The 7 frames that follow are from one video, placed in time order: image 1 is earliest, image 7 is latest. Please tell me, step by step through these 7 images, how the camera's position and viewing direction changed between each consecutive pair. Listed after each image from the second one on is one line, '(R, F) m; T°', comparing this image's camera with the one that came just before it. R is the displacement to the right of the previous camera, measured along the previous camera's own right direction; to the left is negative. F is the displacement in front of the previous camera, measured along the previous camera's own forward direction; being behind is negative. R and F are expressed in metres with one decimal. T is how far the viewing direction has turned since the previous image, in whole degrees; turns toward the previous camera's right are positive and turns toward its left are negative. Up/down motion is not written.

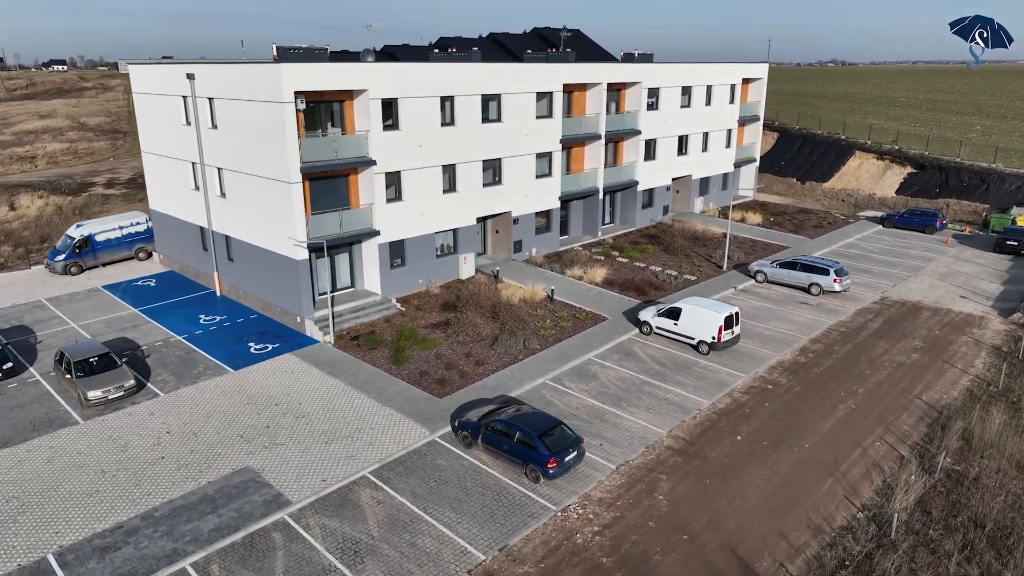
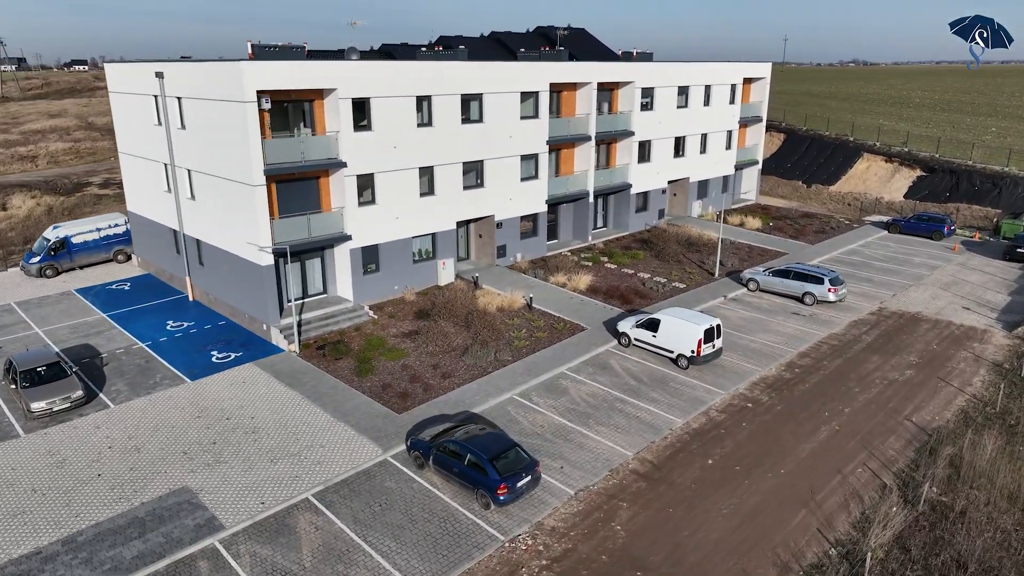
(+1.3, +1.0) m; -1°
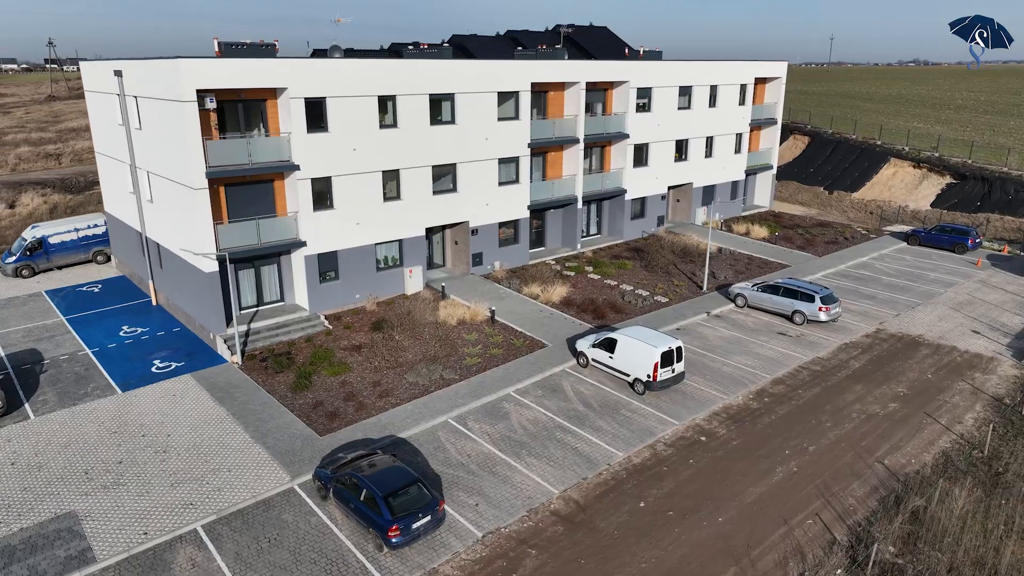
(+2.6, +1.5) m; -4°
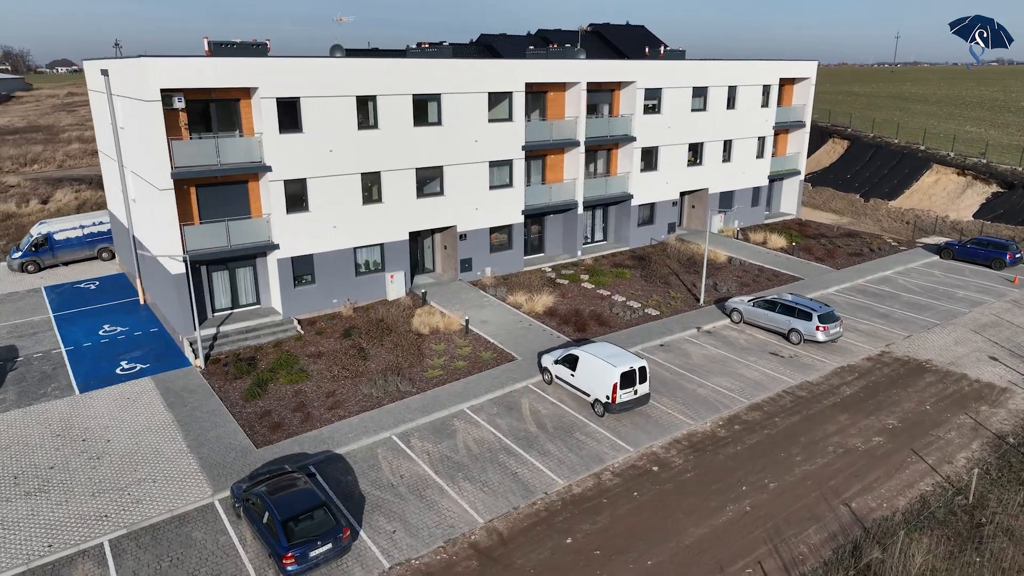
(+2.5, +1.1) m; -4°
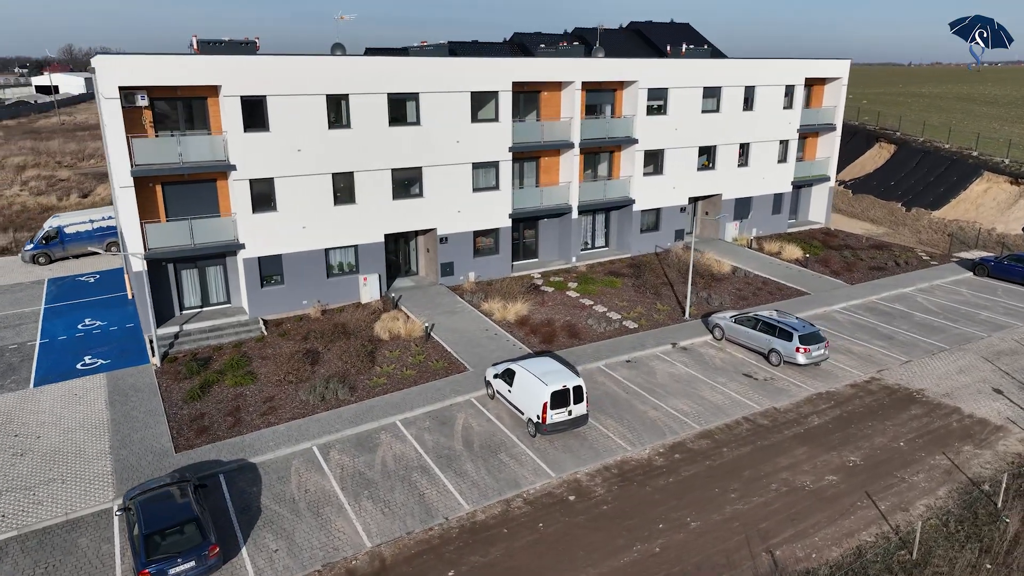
(+3.1, +1.1) m; -5°
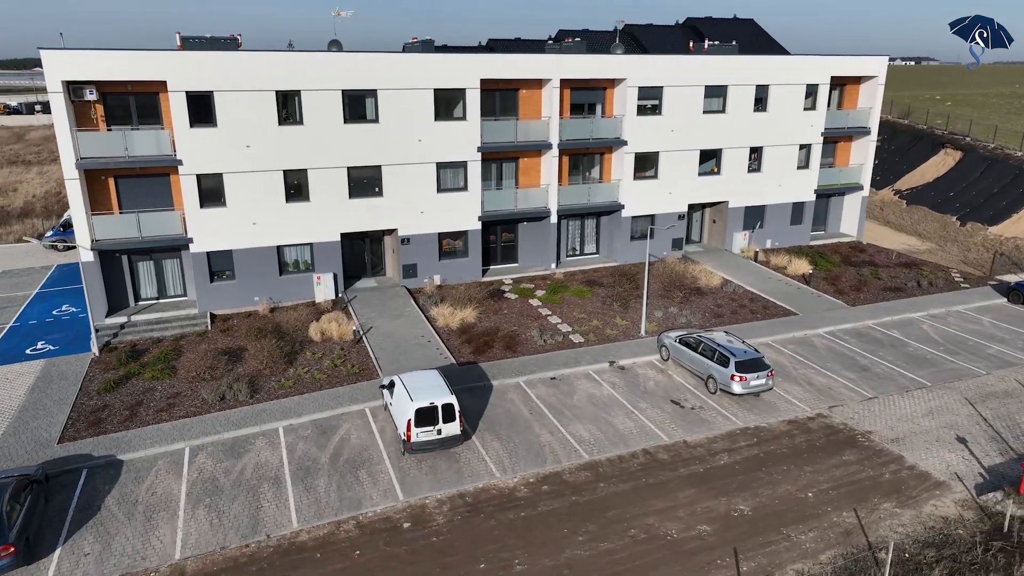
(+4.8, +1.4) m; -8°
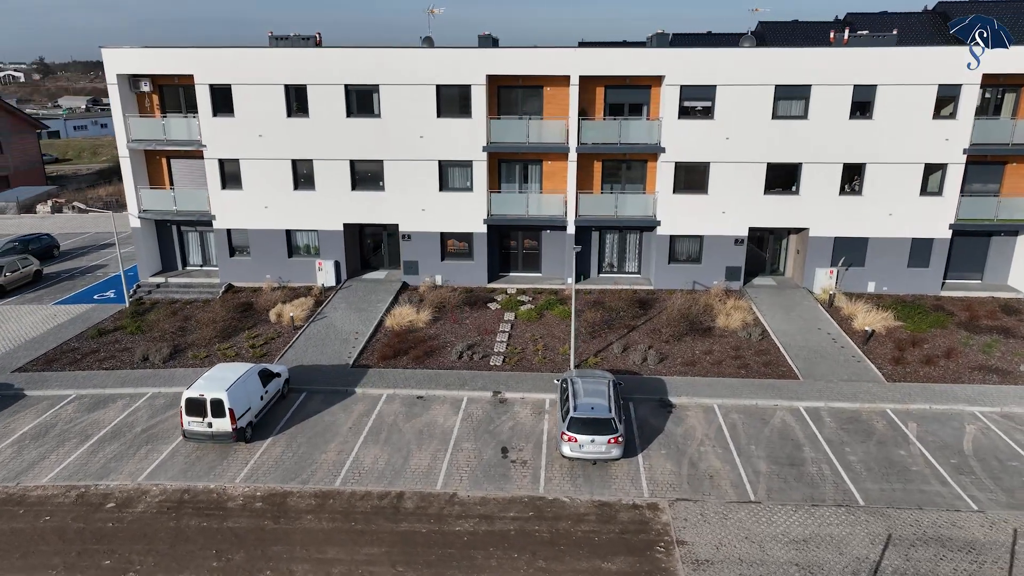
(+10.0, +3.8) m; -24°
